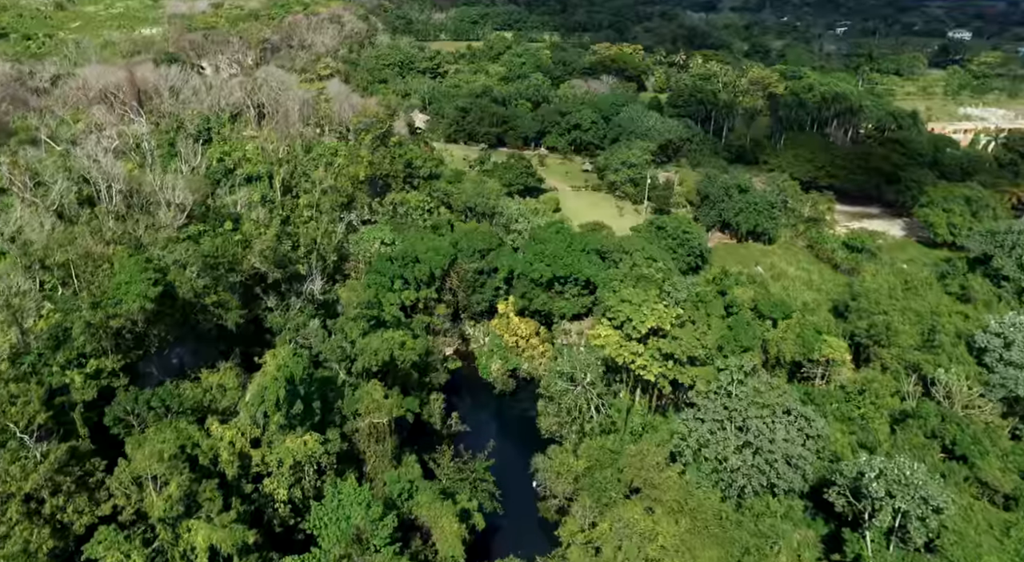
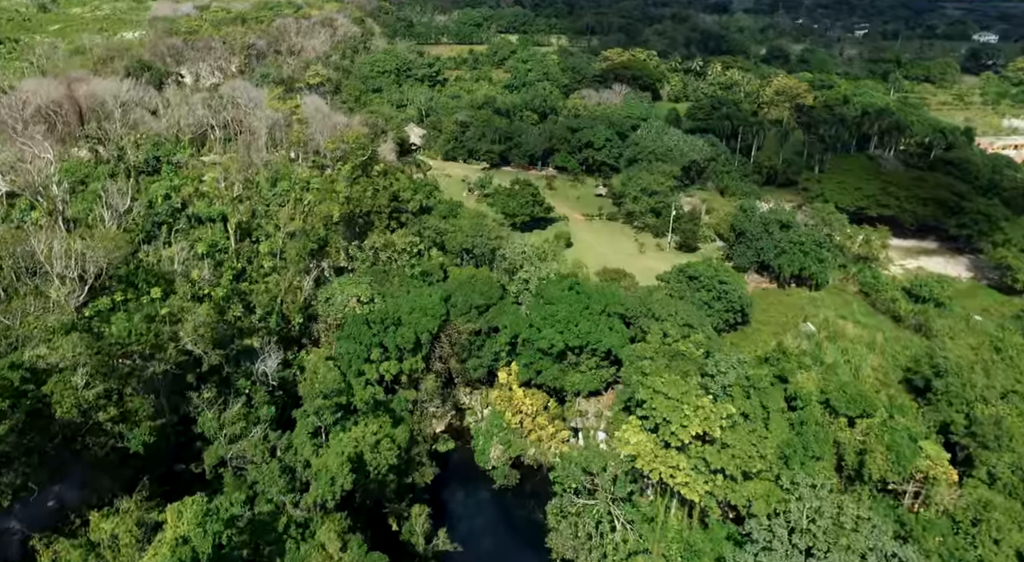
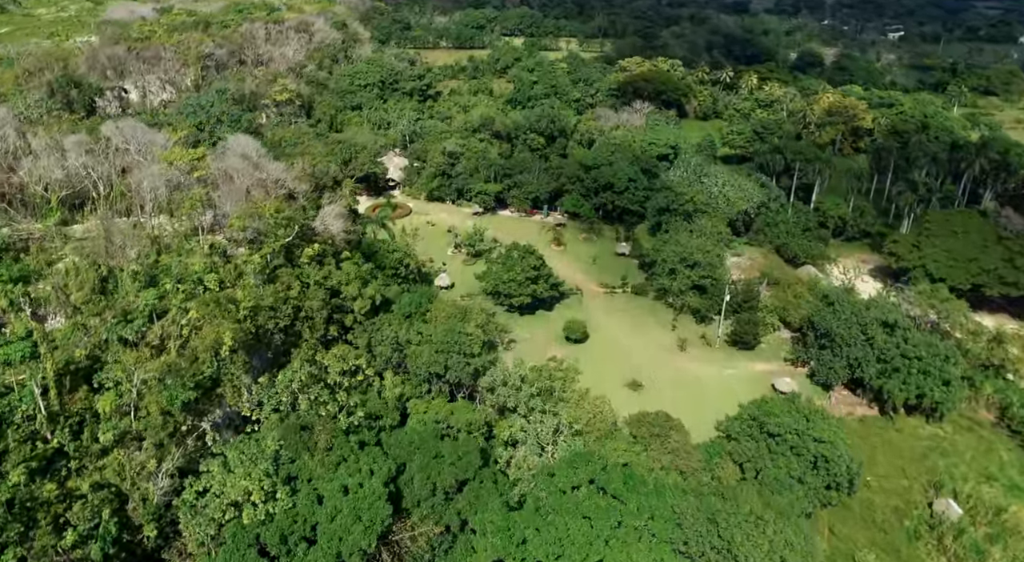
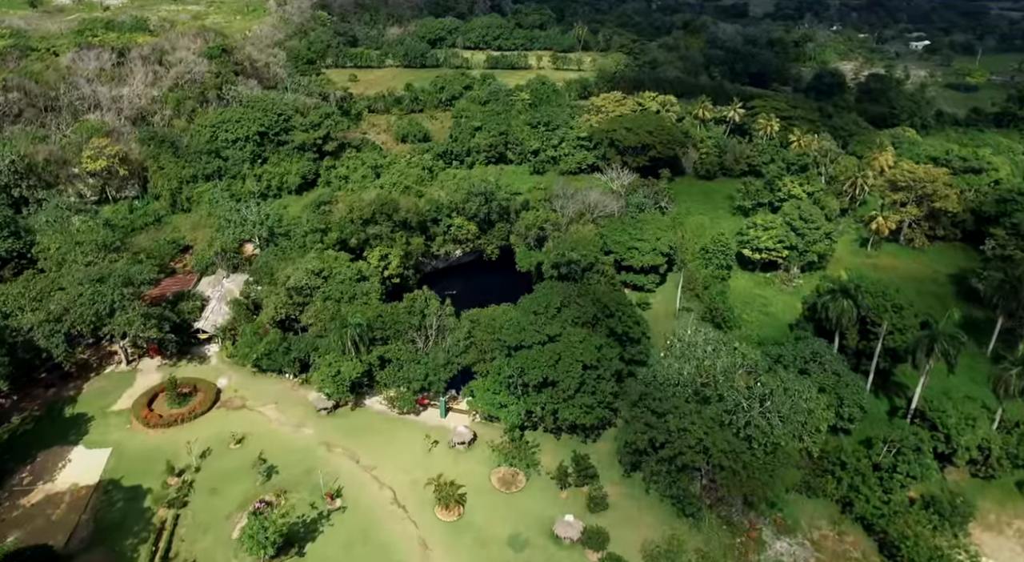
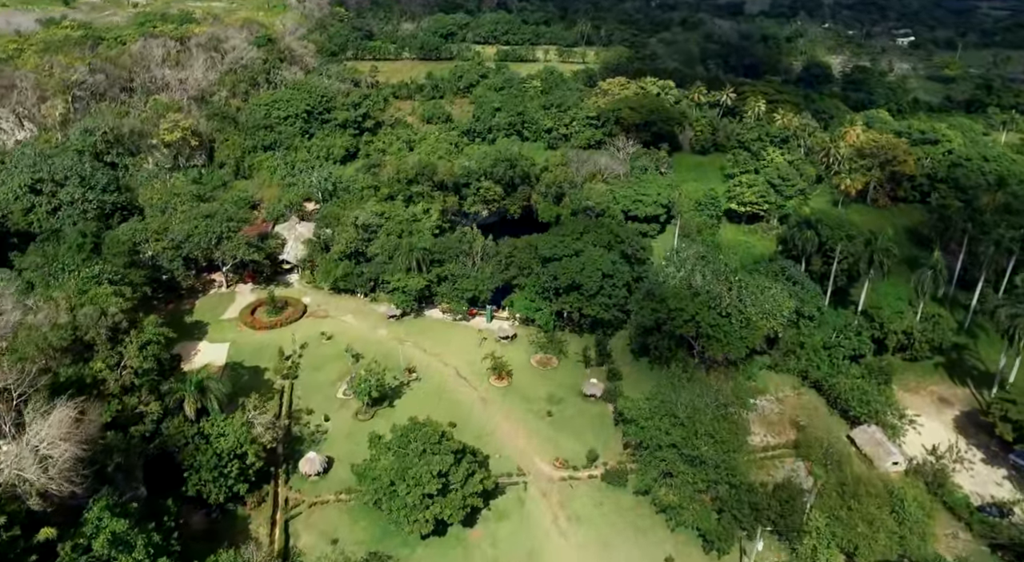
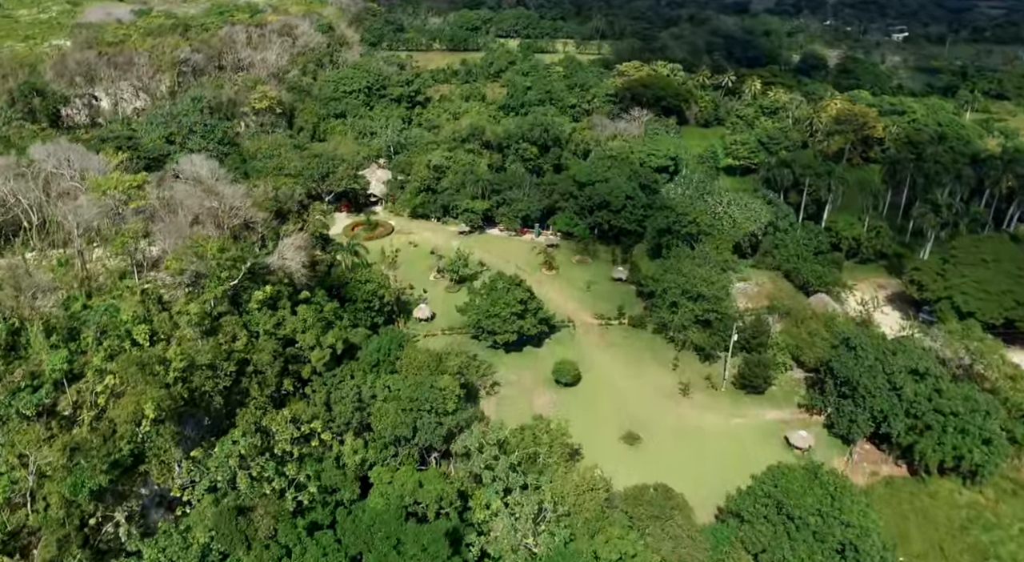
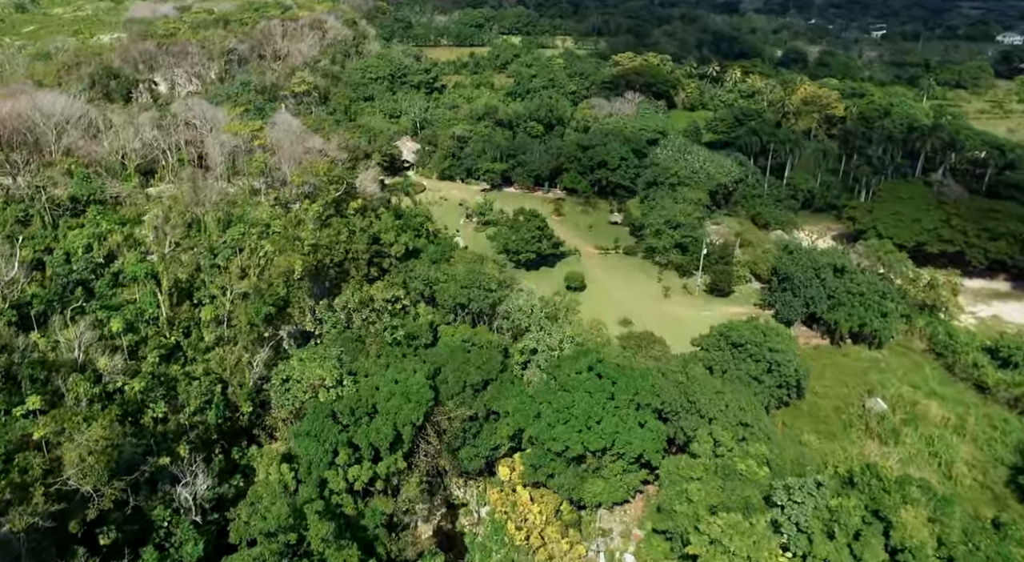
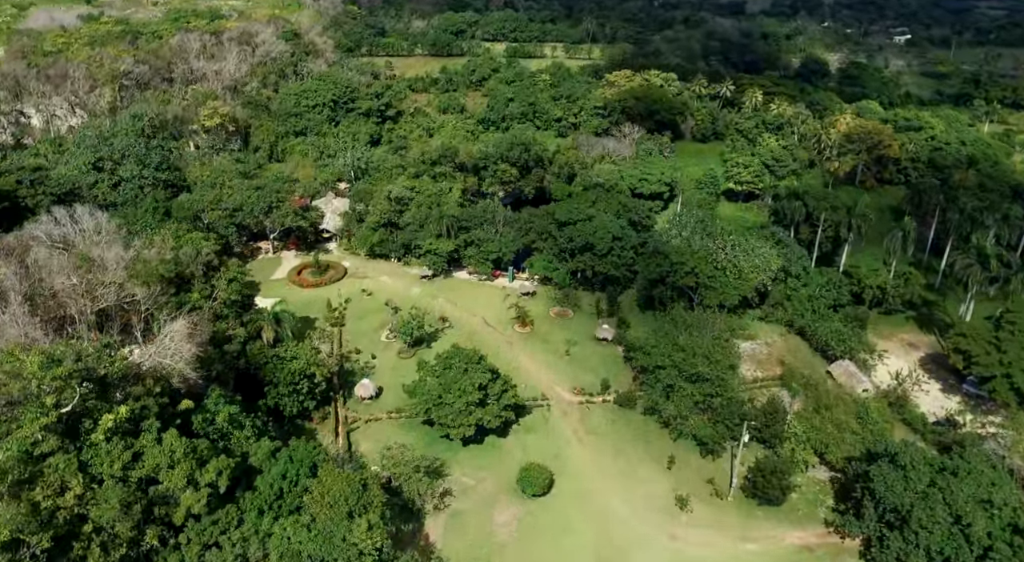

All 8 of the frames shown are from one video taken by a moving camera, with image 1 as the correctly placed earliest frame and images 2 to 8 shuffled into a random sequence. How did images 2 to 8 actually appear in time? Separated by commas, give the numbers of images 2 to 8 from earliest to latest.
2, 7, 3, 6, 8, 5, 4
